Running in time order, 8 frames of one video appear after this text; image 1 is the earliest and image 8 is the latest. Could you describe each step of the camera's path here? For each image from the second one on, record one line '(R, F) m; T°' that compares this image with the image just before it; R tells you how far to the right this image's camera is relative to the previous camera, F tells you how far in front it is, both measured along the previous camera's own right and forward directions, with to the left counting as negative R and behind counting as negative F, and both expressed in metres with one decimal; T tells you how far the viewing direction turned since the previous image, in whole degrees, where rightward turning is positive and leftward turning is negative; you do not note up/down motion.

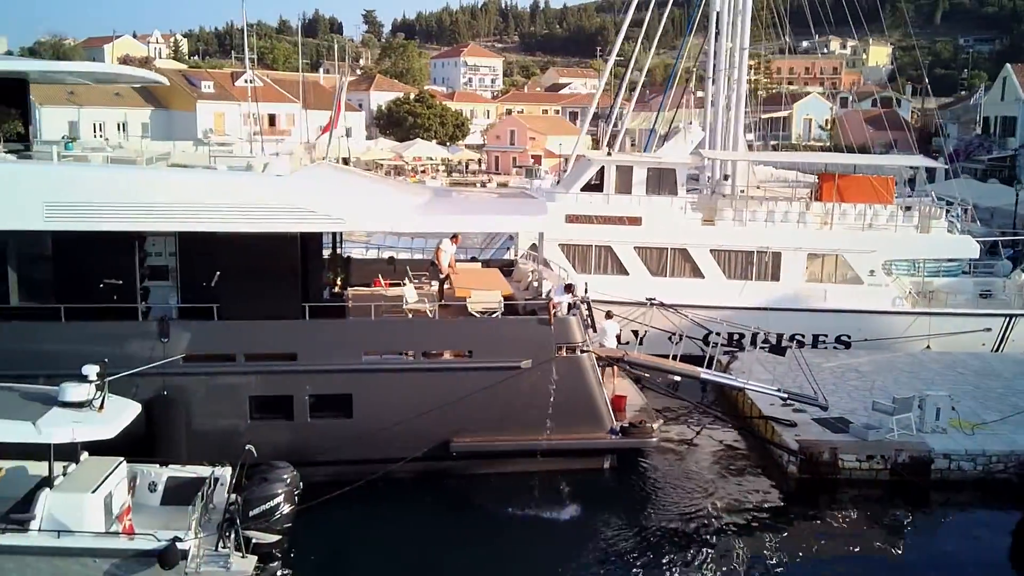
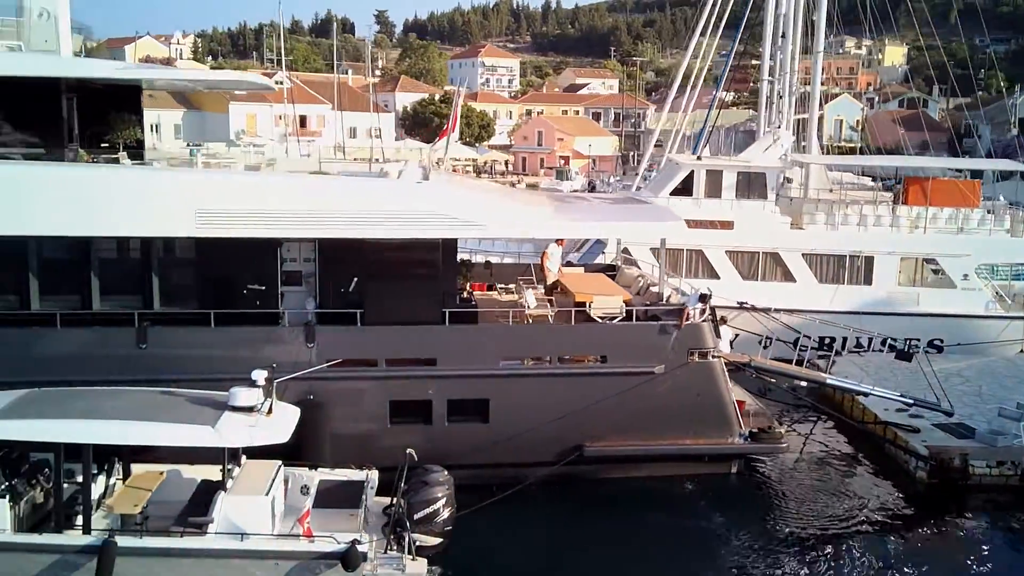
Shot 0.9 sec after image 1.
(-1.1, -0.1) m; -1°
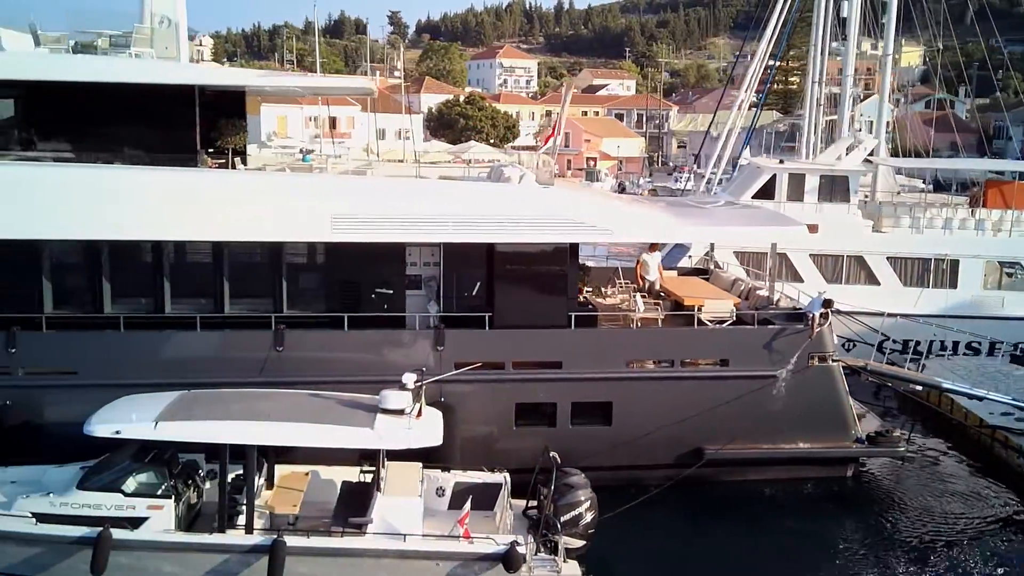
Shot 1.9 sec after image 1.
(-1.0, -0.1) m; -1°
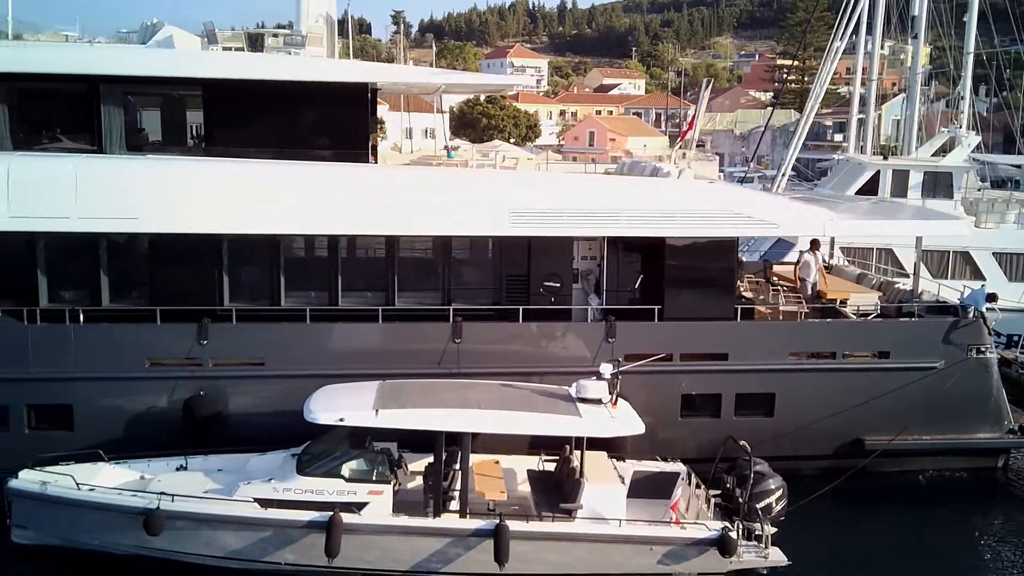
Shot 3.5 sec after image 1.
(-1.4, -0.2) m; 0°
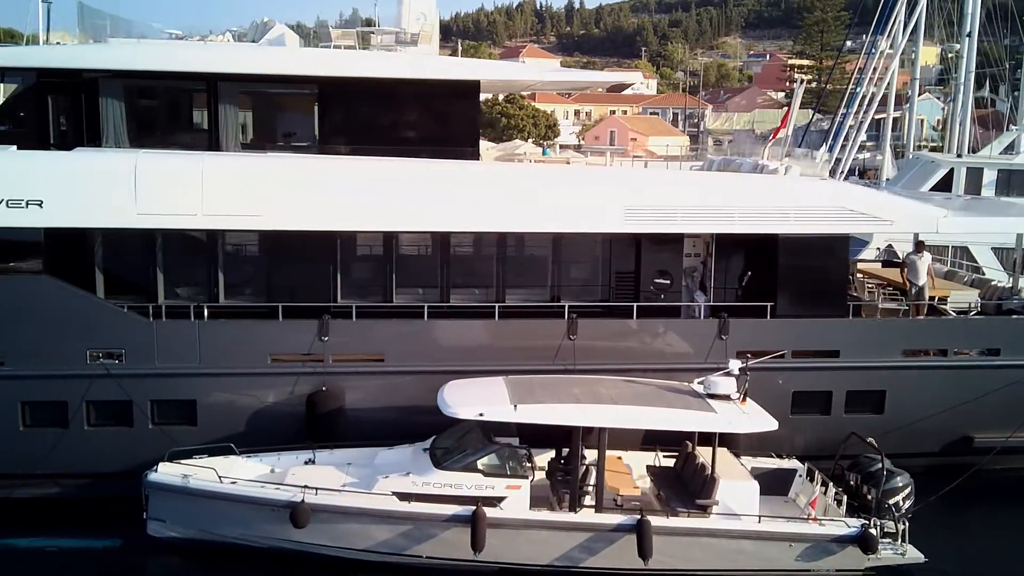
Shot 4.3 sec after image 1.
(-0.9, 0.0) m; -1°
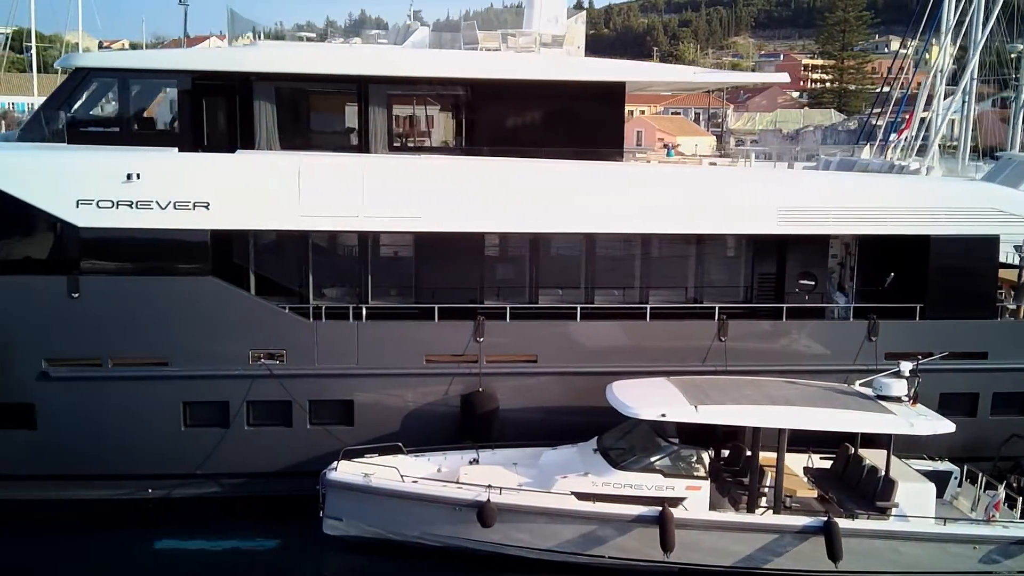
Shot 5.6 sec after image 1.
(-1.2, 0.0) m; -1°
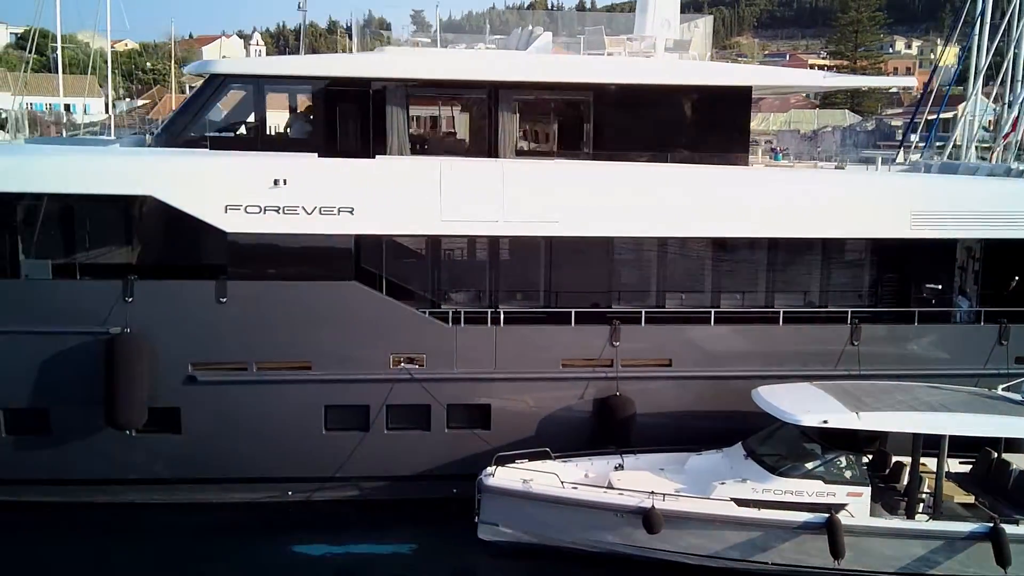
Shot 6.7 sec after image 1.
(-1.1, 0.0) m; 0°
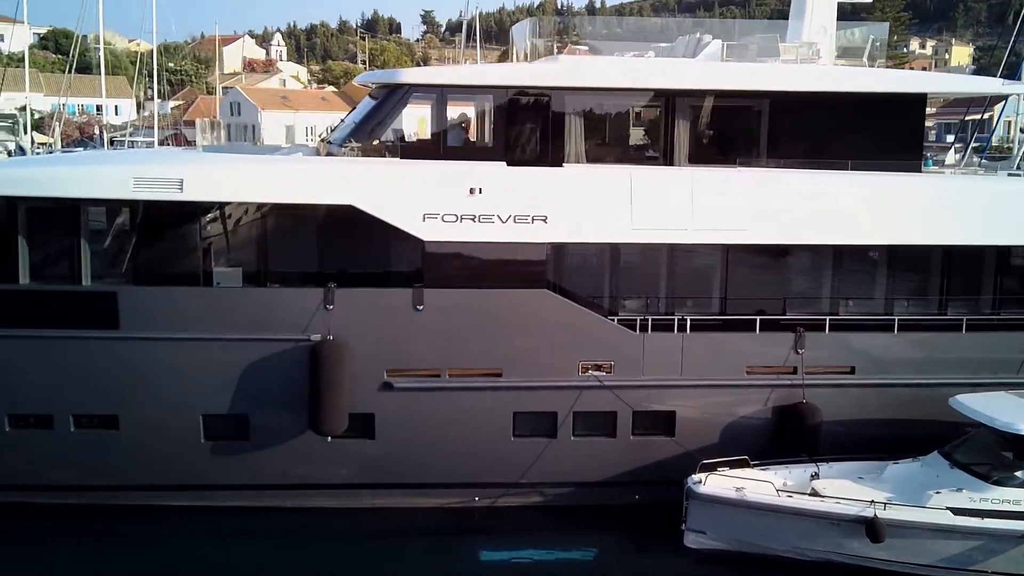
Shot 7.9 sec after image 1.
(-1.5, -0.1) m; -1°
